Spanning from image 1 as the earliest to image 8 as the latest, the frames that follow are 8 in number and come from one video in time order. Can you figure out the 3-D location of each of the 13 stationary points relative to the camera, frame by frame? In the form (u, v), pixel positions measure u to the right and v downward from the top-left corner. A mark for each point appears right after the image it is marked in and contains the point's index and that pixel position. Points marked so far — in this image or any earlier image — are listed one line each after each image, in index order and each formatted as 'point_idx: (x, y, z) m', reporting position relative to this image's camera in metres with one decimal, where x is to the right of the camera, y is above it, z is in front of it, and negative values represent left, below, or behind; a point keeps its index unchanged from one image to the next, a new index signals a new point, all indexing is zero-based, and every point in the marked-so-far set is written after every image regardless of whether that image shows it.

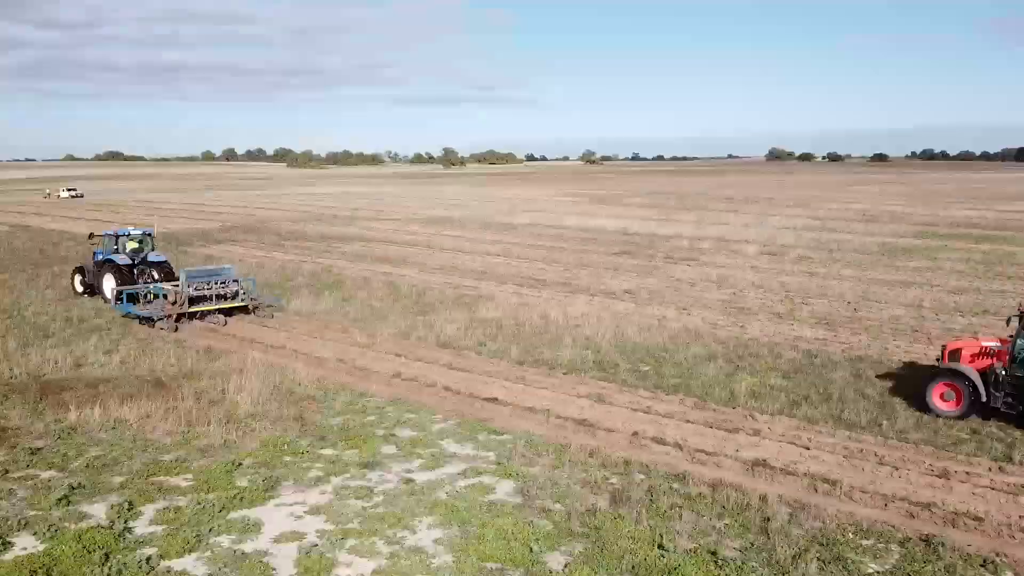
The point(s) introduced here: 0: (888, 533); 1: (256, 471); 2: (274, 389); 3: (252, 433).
0: (+2.7, -1.8, +7.2) m
1: (-2.2, -1.6, +8.4) m
2: (-2.7, -1.1, +10.9) m
3: (-2.5, -1.4, +9.4) m
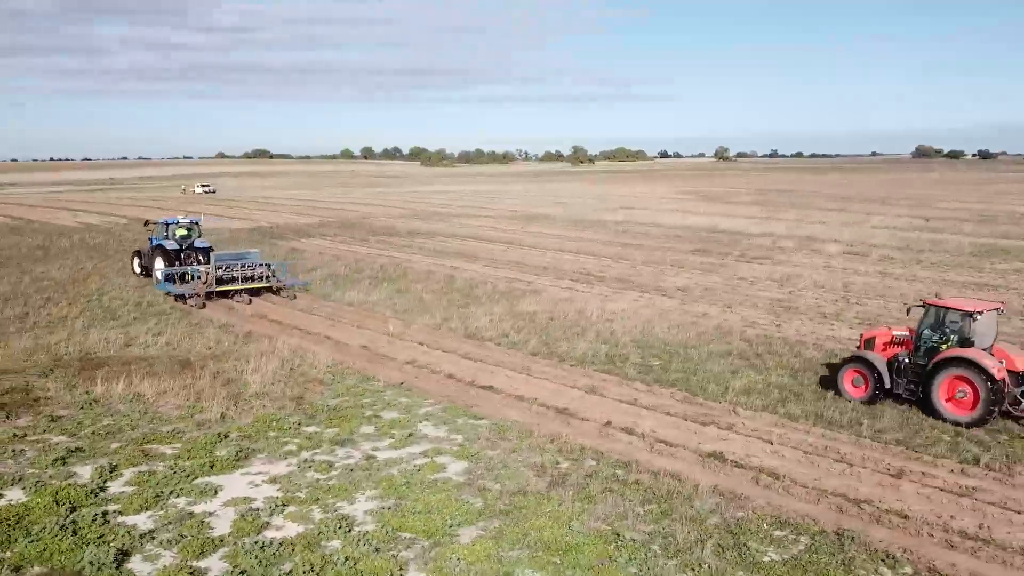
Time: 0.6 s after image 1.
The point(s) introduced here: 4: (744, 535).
0: (+2.2, -1.8, +7.3) m
1: (-2.6, -1.4, +9.1) m
2: (-2.7, -1.0, +11.7) m
3: (-2.7, -1.3, +10.2) m
4: (+1.7, -1.8, +7.1) m
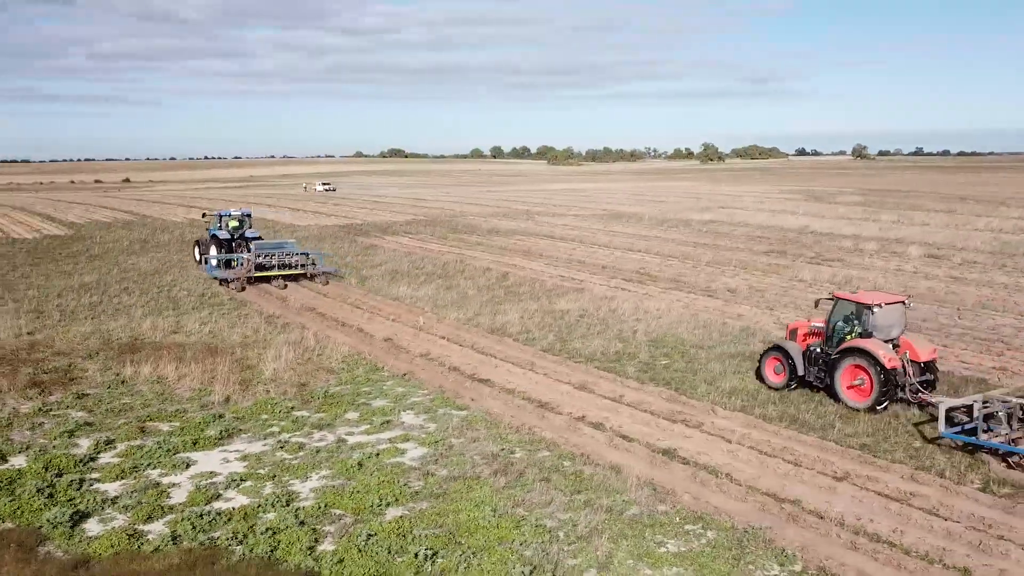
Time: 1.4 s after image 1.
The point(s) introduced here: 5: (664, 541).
0: (+1.6, -1.8, +7.5) m
1: (-2.9, -1.4, +9.9) m
2: (-2.6, -0.9, +12.5) m
3: (-2.9, -1.2, +11.0) m
4: (+1.1, -1.8, +7.3) m
5: (+1.1, -1.8, +7.1) m
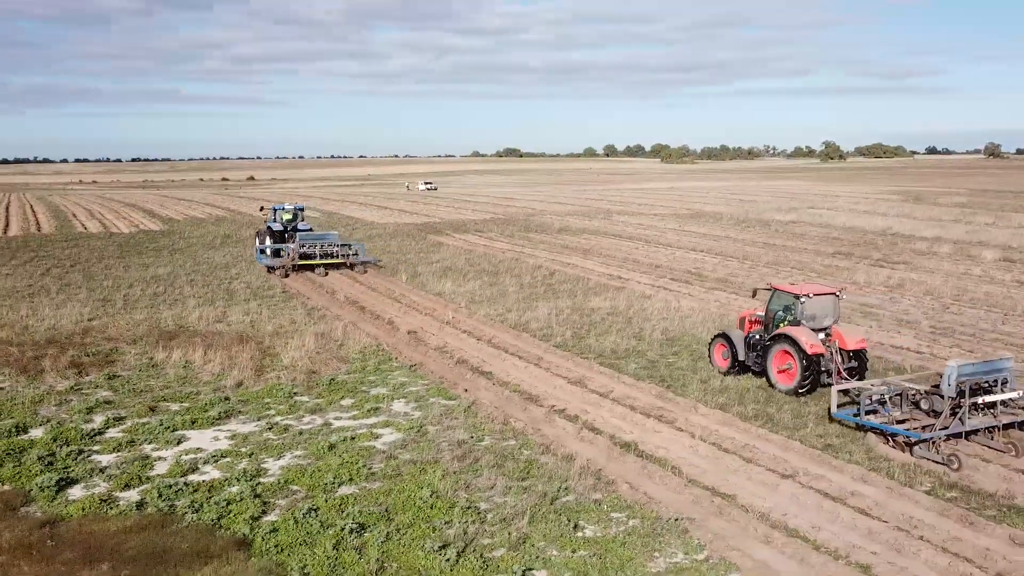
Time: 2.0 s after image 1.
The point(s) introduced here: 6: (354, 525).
0: (+1.1, -1.8, +7.7) m
1: (-3.1, -1.3, +10.7) m
2: (-2.5, -0.8, +13.2) m
3: (-3.0, -1.1, +11.7) m
4: (+0.5, -1.8, +7.7) m
5: (+0.6, -1.8, +7.4) m
6: (-1.2, -1.8, +7.4) m
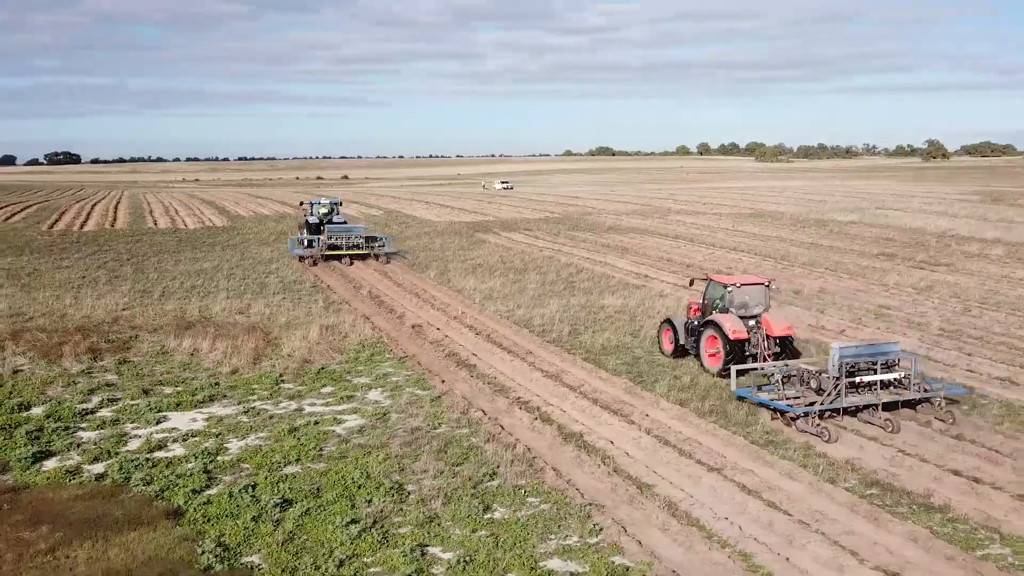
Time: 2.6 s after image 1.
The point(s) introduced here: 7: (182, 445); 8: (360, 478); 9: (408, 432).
0: (+0.4, -1.7, +8.1) m
1: (-3.4, -1.2, +11.4) m
2: (-2.6, -0.7, +13.9) m
3: (-3.2, -1.0, +12.4) m
4: (-0.1, -1.7, +8.0) m
5: (-0.1, -1.8, +7.8) m
6: (-1.9, -1.7, +7.9) m
7: (-3.2, -1.5, +9.5) m
8: (-1.3, -1.6, +8.4) m
9: (-1.0, -1.4, +9.7) m
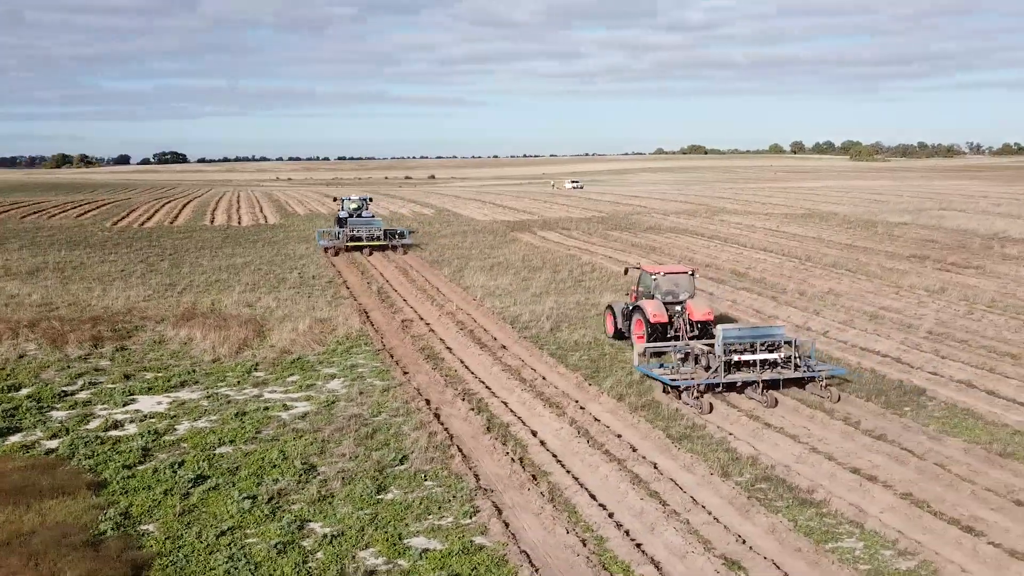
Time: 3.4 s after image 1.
0: (-0.5, -1.7, +8.5) m
1: (-3.9, -1.1, +12.2) m
2: (-2.9, -0.7, +14.5) m
3: (-3.6, -0.9, +13.2) m
4: (-1.0, -1.7, +8.5) m
5: (-1.0, -1.7, +8.3) m
6: (-2.8, -1.6, +8.6) m
7: (-3.9, -1.4, +10.2) m
8: (-2.1, -1.6, +9.0) m
9: (-1.7, -1.4, +10.3) m
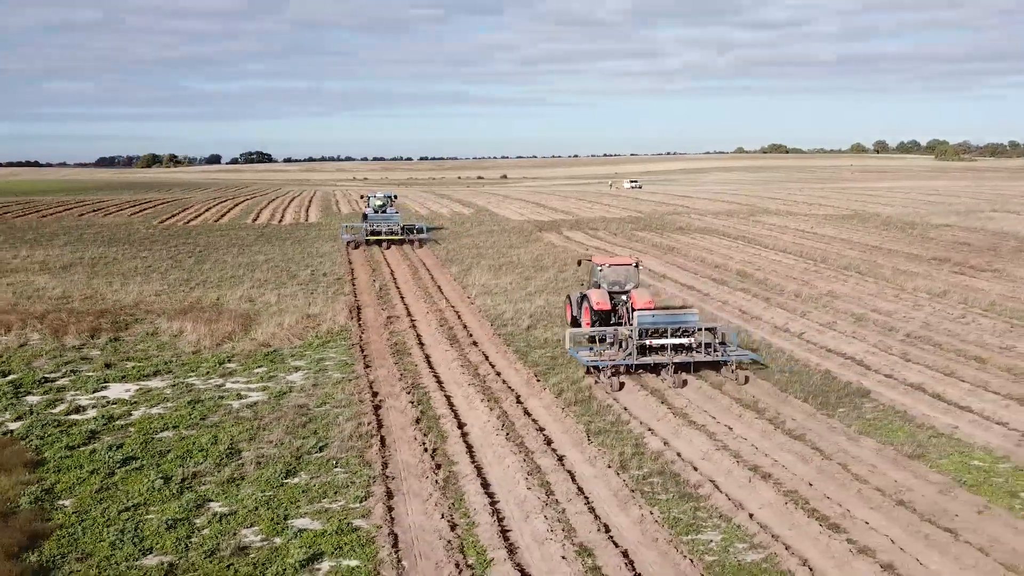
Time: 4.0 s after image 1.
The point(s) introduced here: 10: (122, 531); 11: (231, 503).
0: (-1.3, -1.6, +8.9) m
1: (-4.5, -1.0, +12.9) m
2: (-3.3, -0.6, +15.1) m
3: (-4.1, -0.9, +13.9) m
4: (-1.8, -1.6, +9.0) m
5: (-1.9, -1.7, +8.8) m
6: (-3.6, -1.6, +9.2) m
7: (-4.6, -1.4, +10.9) m
8: (-3.0, -1.5, +9.6) m
9: (-2.4, -1.3, +10.8) m
10: (-3.0, -1.9, +7.5) m
11: (-2.3, -1.8, +8.1) m
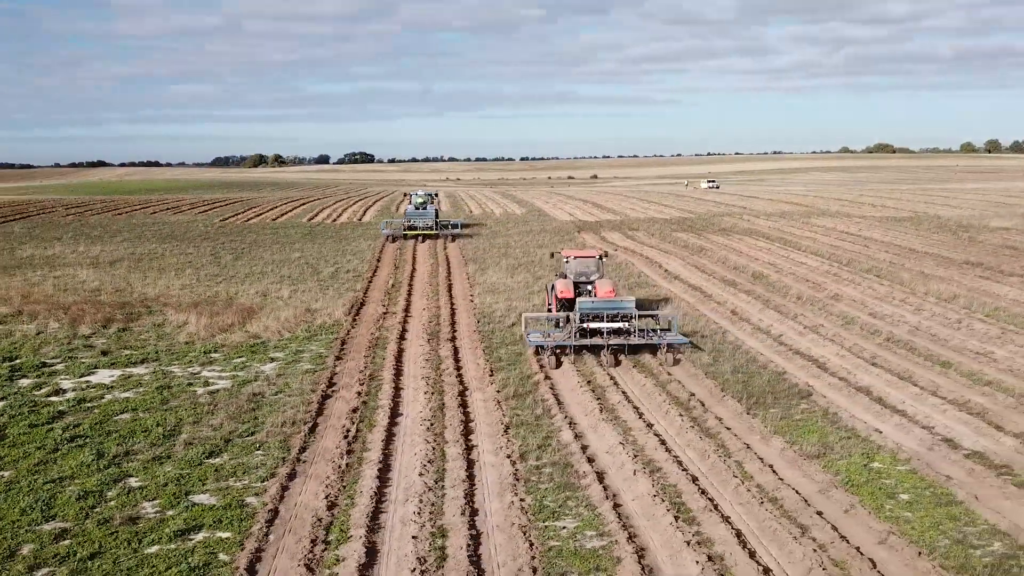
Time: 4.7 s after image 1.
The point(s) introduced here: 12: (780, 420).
0: (-2.2, -1.6, +9.5) m
1: (-4.9, -1.0, +13.8) m
2: (-3.5, -0.5, +15.9) m
3: (-4.5, -0.8, +14.7) m
4: (-2.7, -1.6, +9.7) m
5: (-2.8, -1.6, +9.4) m
6: (-4.4, -1.5, +10.0) m
7: (-5.3, -1.3, +11.9) m
8: (-3.8, -1.5, +10.4) m
9: (-3.1, -1.3, +11.5) m
10: (-4.0, -1.8, +8.3) m
11: (-3.3, -1.7, +8.8) m
12: (+2.8, -1.4, +10.4) m
